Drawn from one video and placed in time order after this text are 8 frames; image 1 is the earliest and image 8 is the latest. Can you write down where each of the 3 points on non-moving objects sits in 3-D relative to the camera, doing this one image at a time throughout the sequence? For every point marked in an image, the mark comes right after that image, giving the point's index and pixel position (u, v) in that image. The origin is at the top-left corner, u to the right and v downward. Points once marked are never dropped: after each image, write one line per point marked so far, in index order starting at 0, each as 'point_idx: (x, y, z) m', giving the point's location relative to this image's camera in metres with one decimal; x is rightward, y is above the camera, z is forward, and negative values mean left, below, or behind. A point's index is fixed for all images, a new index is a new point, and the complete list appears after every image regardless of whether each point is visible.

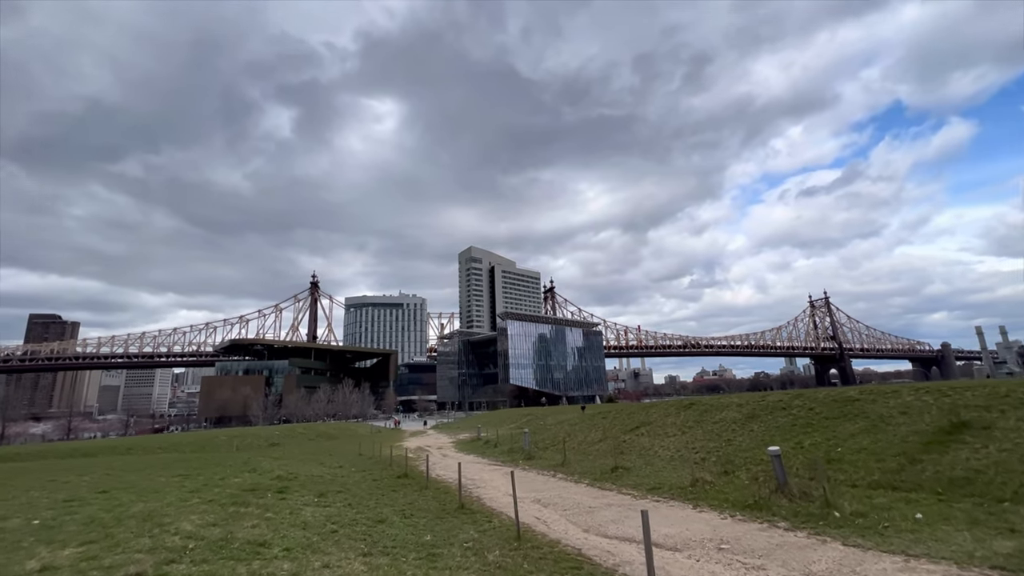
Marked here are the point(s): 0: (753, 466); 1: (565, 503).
0: (+10.0, -7.4, +19.4) m
1: (+2.2, -8.3, +18.2) m
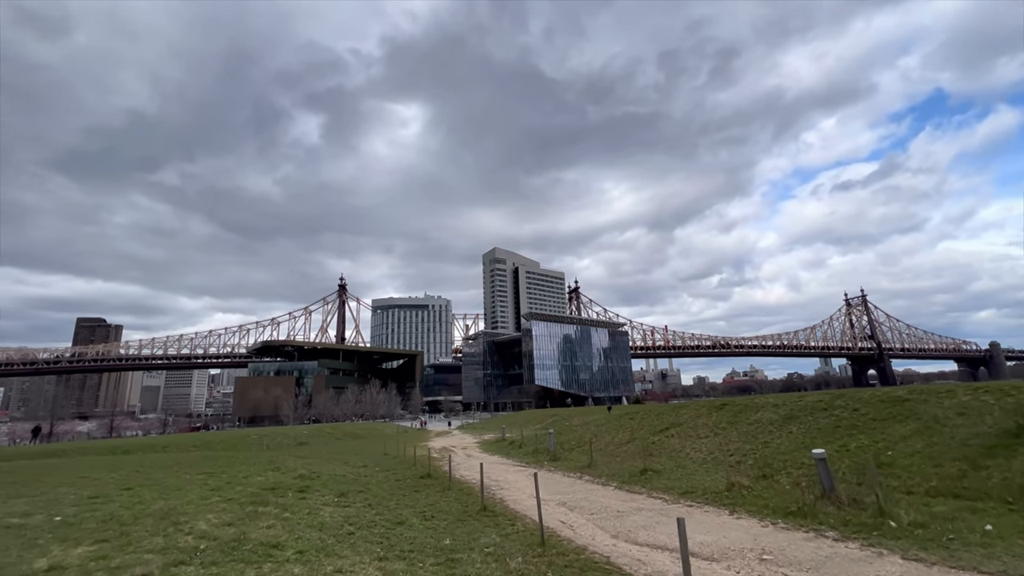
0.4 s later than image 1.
0: (+10.9, -7.1, +18.2) m
1: (+3.2, -8.1, +17.3) m
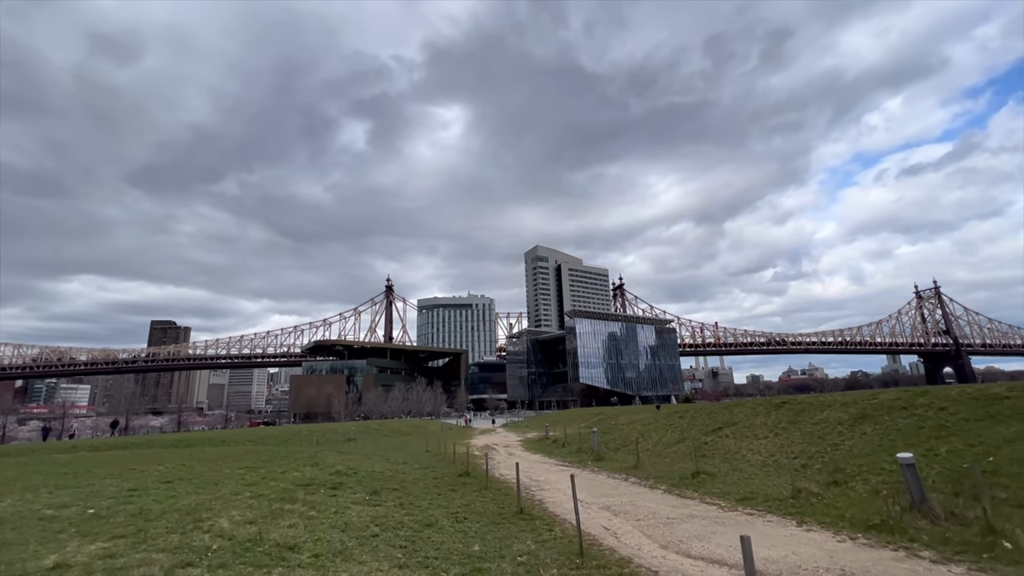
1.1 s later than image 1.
0: (+12.3, -6.5, +16.0) m
1: (+4.5, -7.6, +15.9) m
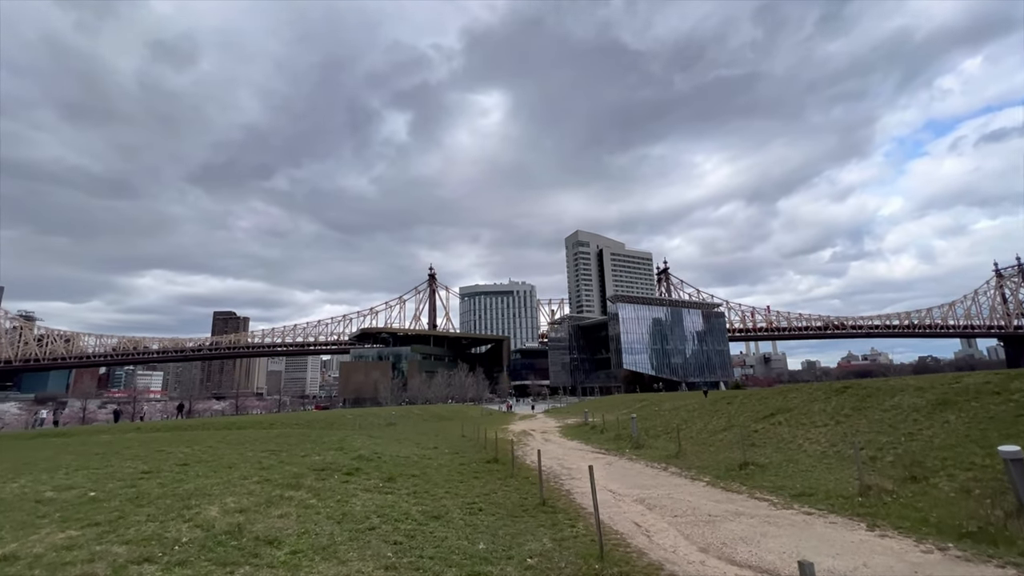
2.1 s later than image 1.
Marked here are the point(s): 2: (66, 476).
0: (+12.9, -5.4, +13.5) m
1: (+5.2, -6.6, +14.1) m
2: (-13.4, -5.6, +14.1) m
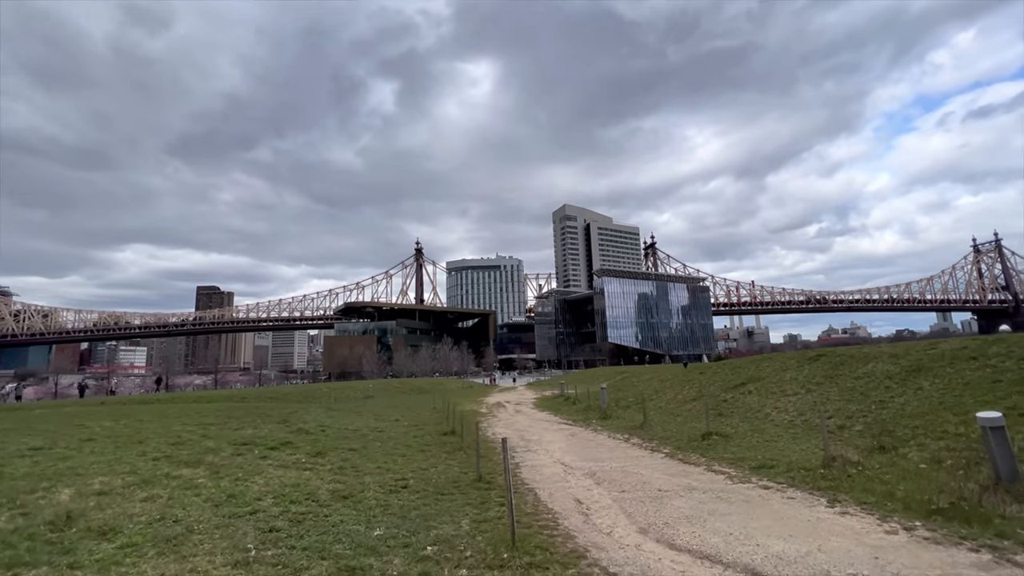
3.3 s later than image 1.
0: (+11.1, -4.1, +12.5) m
1: (+3.4, -5.3, +12.9) m
2: (-15.2, -4.4, +12.4) m
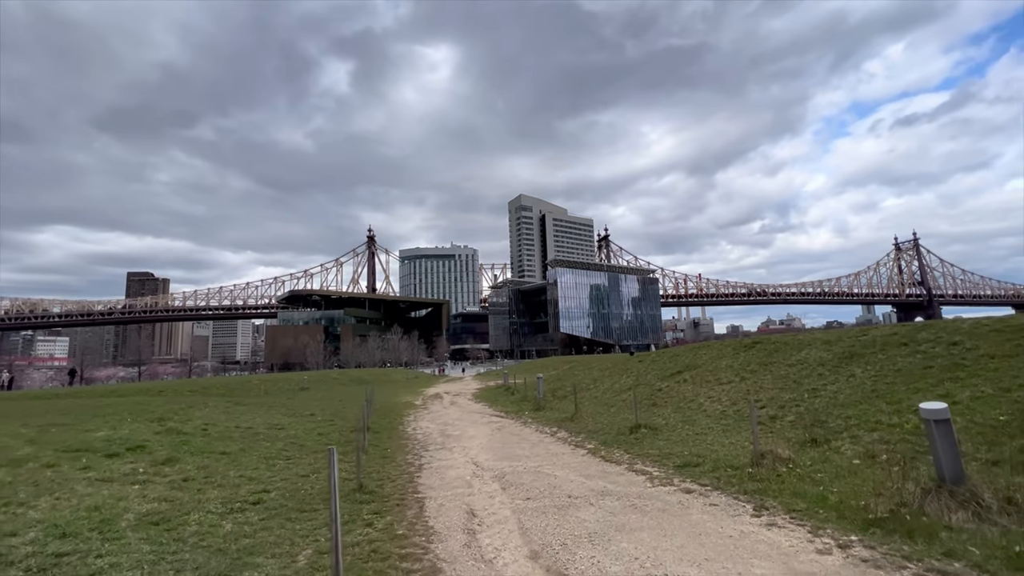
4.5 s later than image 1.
0: (+8.5, -3.6, +11.4) m
1: (+0.8, -4.7, +11.2) m
2: (-17.6, -3.6, +8.9) m
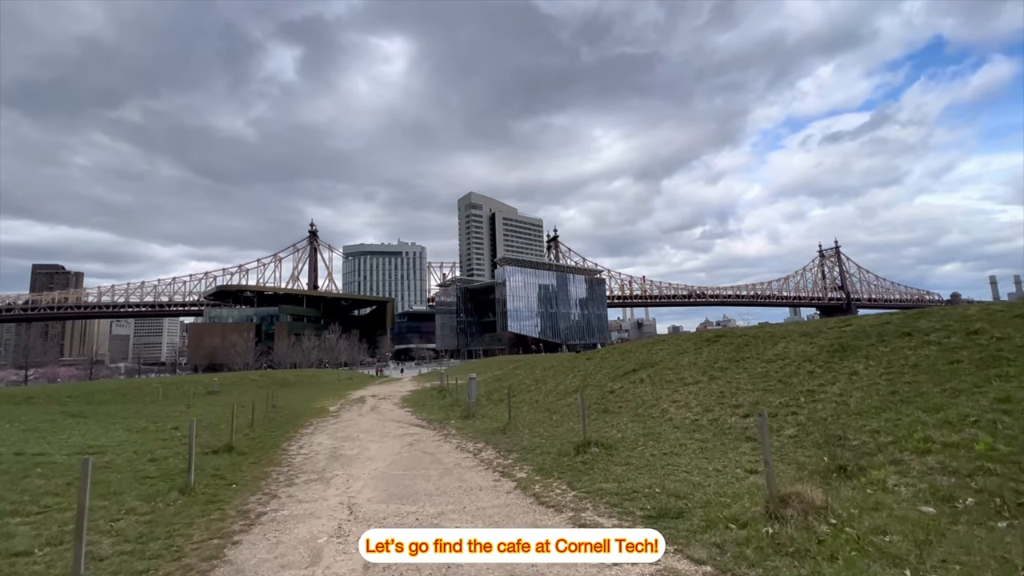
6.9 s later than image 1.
0: (+6.6, -2.8, +7.7) m
1: (-1.1, -3.8, +6.7) m
2: (-19.1, -2.5, +2.4) m
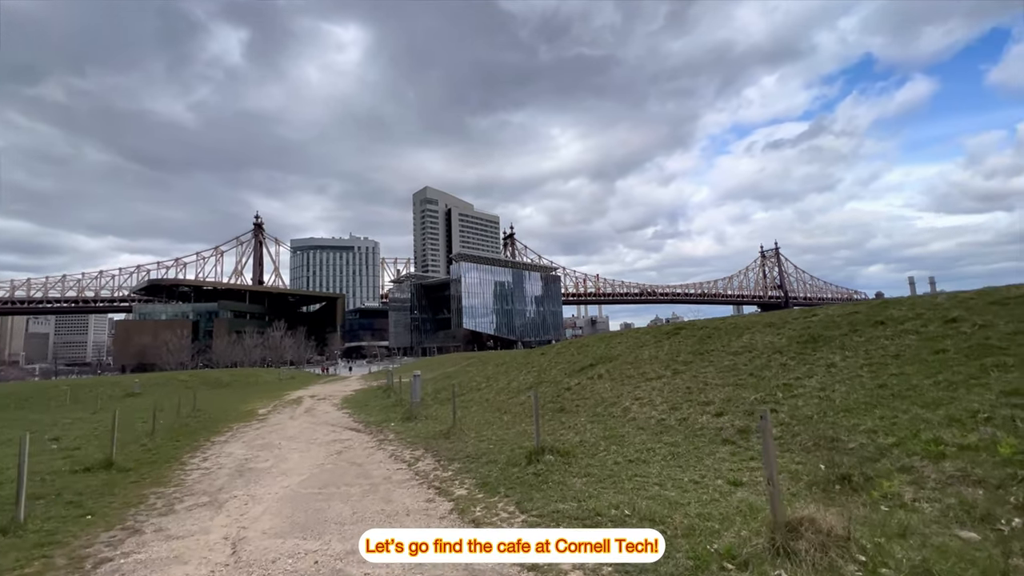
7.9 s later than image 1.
0: (+5.7, -2.5, +6.4) m
1: (-1.9, -3.4, +4.6) m
2: (-19.4, -1.9, -1.3) m
